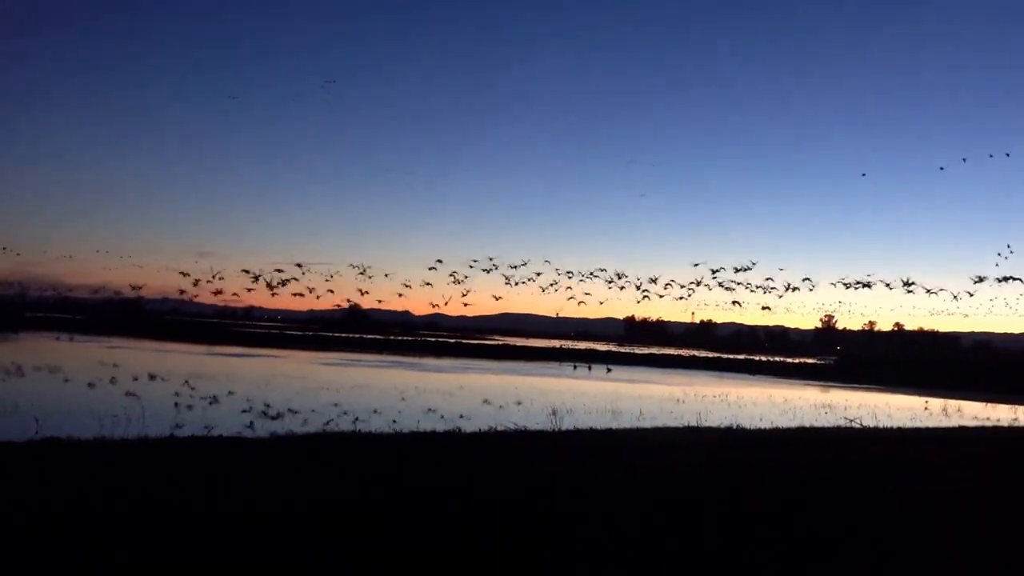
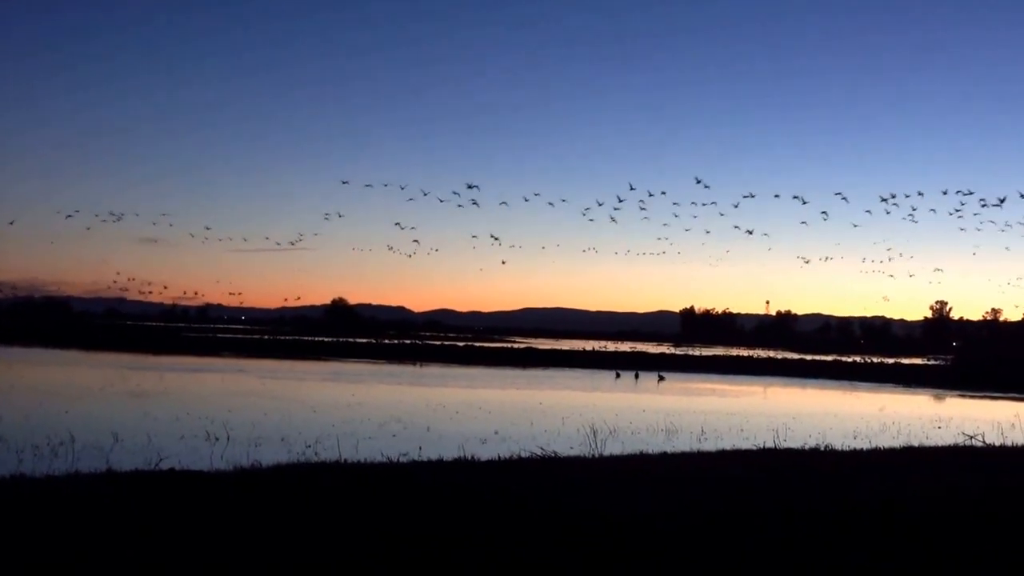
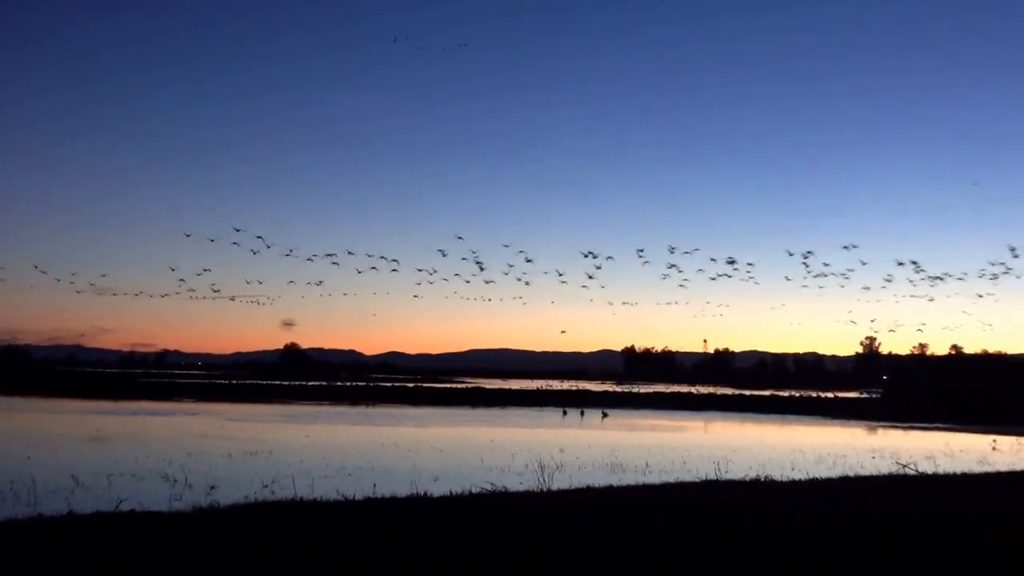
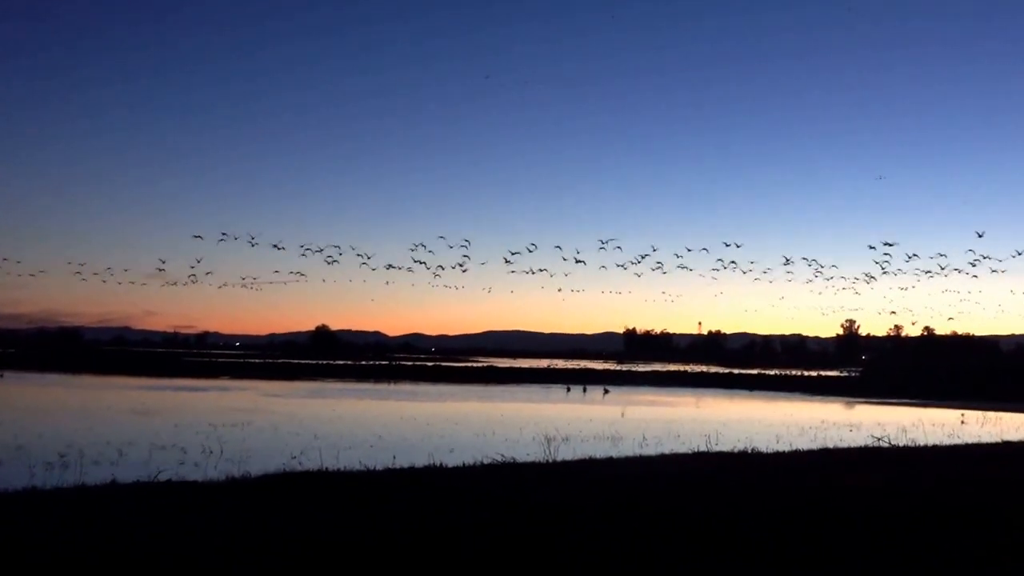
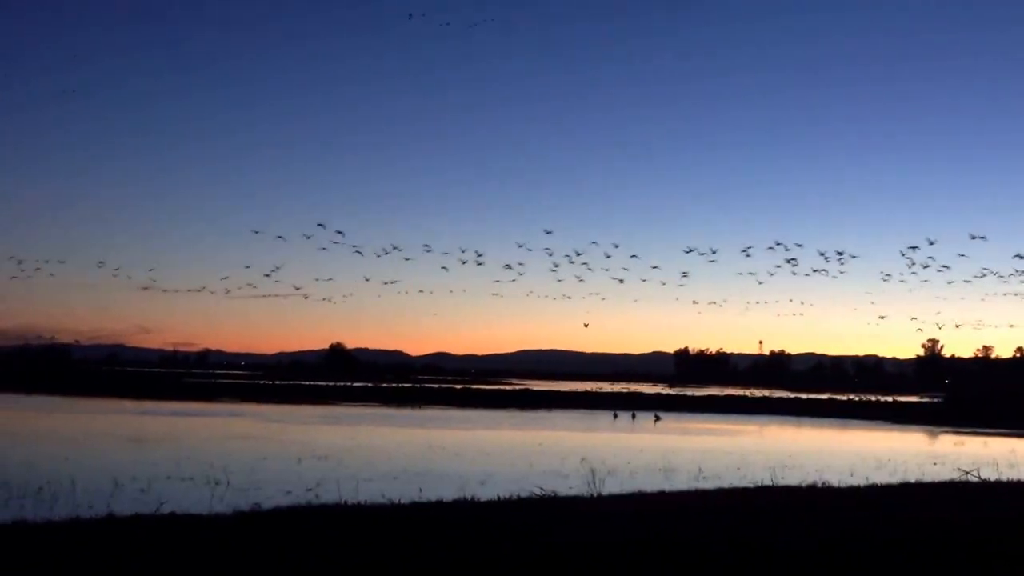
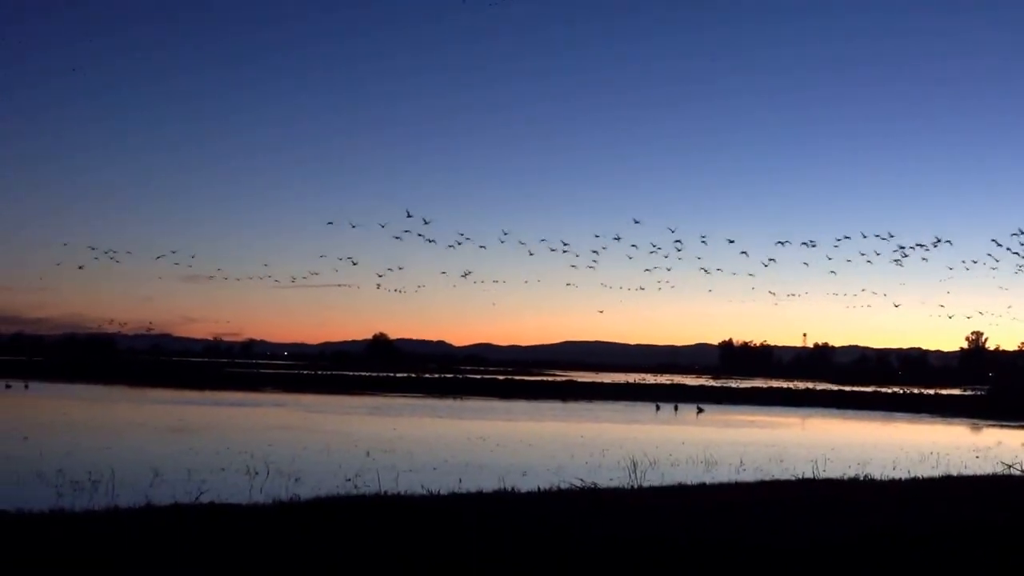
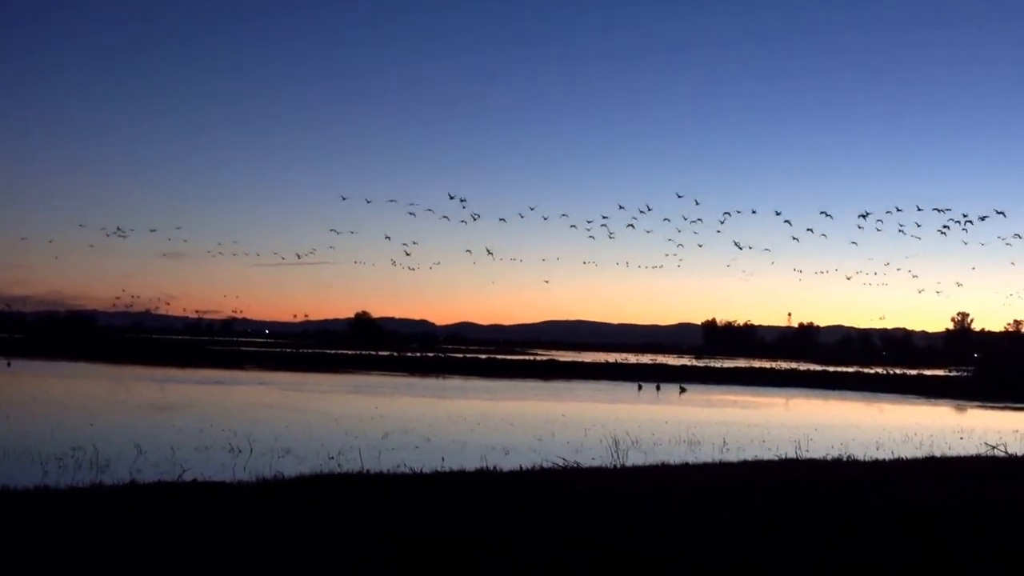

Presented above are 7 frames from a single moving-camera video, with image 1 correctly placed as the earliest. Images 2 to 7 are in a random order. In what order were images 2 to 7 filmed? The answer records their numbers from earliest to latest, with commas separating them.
4, 3, 5, 6, 7, 2
